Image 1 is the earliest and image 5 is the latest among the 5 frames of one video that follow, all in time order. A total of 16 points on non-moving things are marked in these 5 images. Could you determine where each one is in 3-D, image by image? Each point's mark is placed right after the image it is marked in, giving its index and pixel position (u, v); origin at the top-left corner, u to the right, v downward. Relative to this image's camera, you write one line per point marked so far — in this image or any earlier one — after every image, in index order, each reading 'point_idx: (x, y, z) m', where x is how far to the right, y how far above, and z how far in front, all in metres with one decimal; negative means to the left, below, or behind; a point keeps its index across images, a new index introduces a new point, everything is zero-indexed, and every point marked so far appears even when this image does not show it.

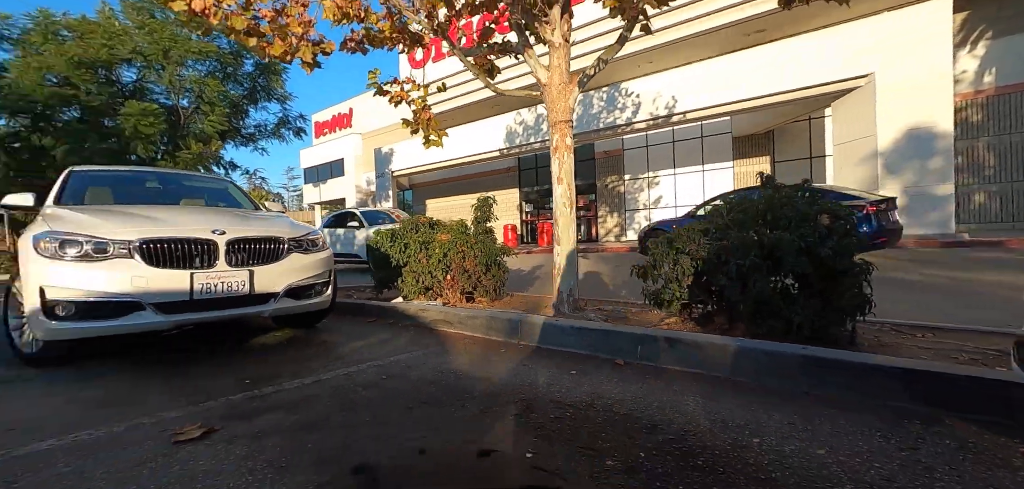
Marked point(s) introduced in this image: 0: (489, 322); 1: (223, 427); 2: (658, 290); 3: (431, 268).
0: (-0.2, -0.7, +4.4) m
1: (-1.5, -1.0, +2.5) m
2: (+1.3, -0.4, +4.0) m
3: (-1.1, -0.3, +6.1) m
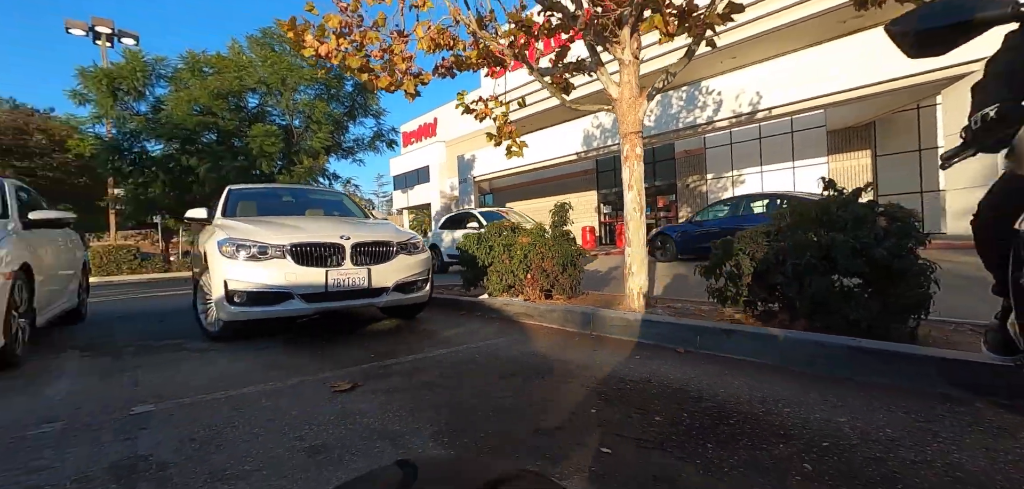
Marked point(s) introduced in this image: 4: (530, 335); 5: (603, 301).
0: (+0.6, -0.8, +4.9) m
1: (-1.1, -1.0, +3.3) m
2: (+2.0, -0.4, +4.3) m
3: (0.0, -0.4, +6.8) m
4: (+0.2, -0.9, +4.8) m
5: (+1.3, -0.8, +6.7) m
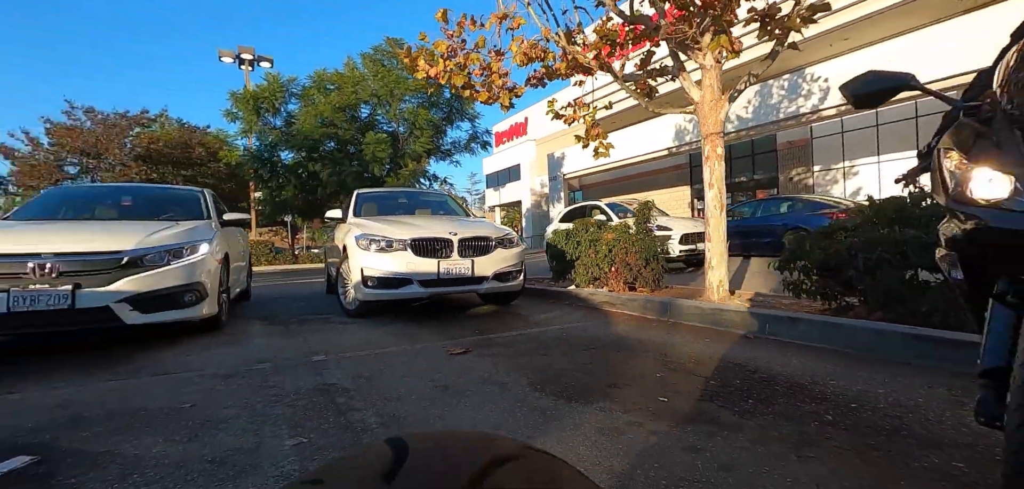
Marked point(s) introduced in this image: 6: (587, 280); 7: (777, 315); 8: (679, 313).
0: (+1.6, -0.7, +5.4) m
1: (-0.4, -1.0, +4.1) m
2: (+2.8, -0.4, +4.6) m
3: (+1.4, -0.3, +7.4) m
4: (+1.2, -0.9, +5.4) m
5: (+2.6, -0.8, +7.0) m
6: (+1.2, -0.6, +7.6) m
7: (+2.4, -0.6, +4.1) m
8: (+1.8, -0.7, +5.0) m
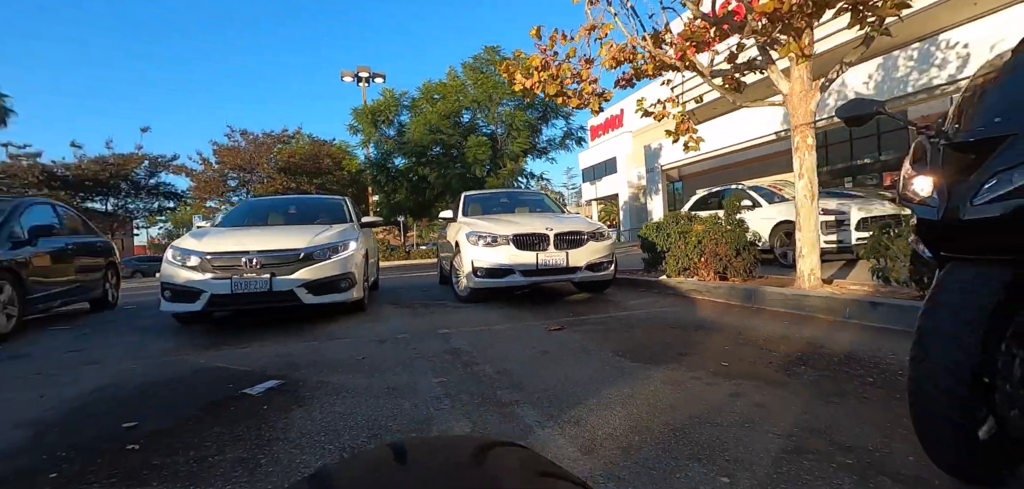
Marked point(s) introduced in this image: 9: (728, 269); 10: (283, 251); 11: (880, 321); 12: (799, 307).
0: (+2.7, -0.6, +5.7) m
1: (+0.6, -0.9, +4.9) m
2: (+3.8, -0.2, +4.6) m
3: (+3.0, -0.1, +7.7) m
4: (+2.3, -0.8, +5.8) m
5: (+4.1, -0.6, +7.0) m
6: (+2.9, -0.4, +7.9) m
7: (+3.3, -0.5, +4.3) m
8: (+2.9, -0.6, +5.3) m
9: (+3.5, -0.4, +7.4) m
10: (-3.0, -0.1, +6.1) m
11: (+3.2, -0.7, +4.1) m
12: (+3.0, -0.7, +4.8) m
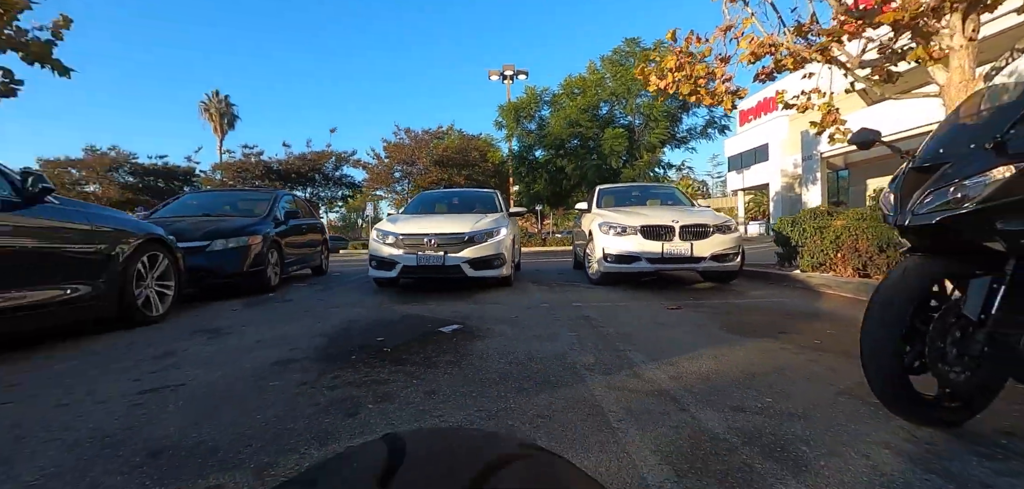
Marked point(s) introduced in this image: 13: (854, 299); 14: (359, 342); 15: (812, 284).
0: (+4.4, -0.5, +5.8) m
1: (+2.1, -0.8, +5.6) m
2: (+5.1, -0.3, +4.4) m
3: (+5.2, -0.1, +7.6) m
4: (+4.0, -0.7, +6.0) m
5: (+6.1, -0.6, +6.7) m
6: (+5.2, -0.4, +7.9) m
7: (+4.5, -0.5, +4.3) m
8: (+4.4, -0.6, +5.3) m
9: (+5.6, -0.3, +7.2) m
10: (-1.0, +0.2, +7.7) m
11: (+4.4, -0.7, +4.0) m
12: (+4.4, -0.7, +4.8) m
13: (+4.2, -0.7, +5.7) m
14: (-1.5, -0.9, +4.4) m
15: (+4.4, -0.6, +6.8) m
